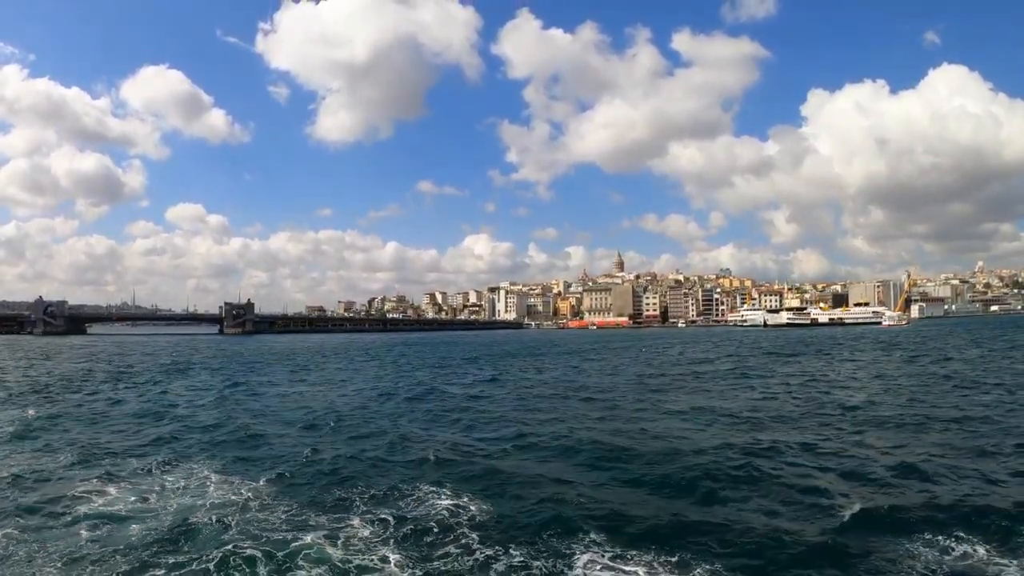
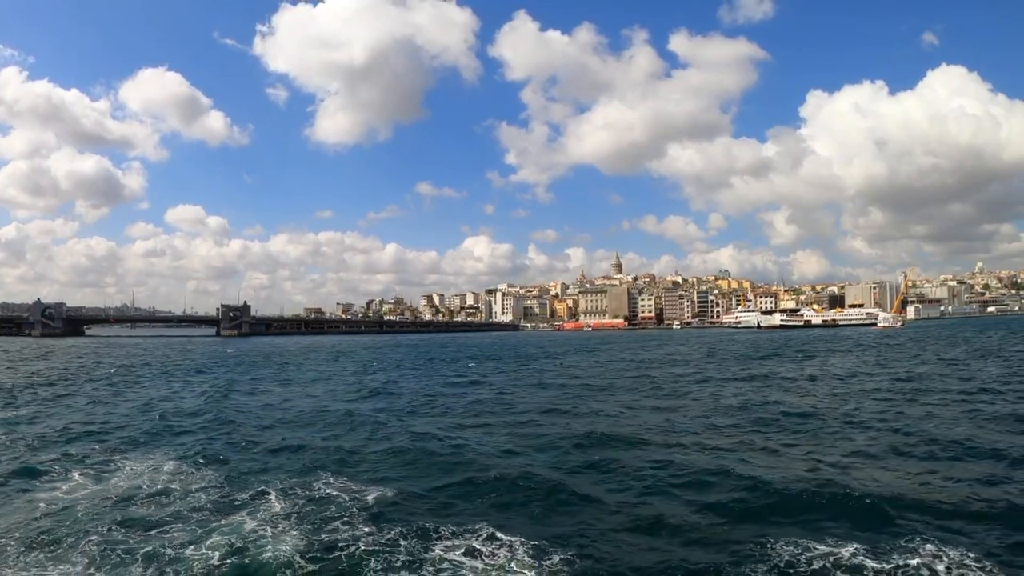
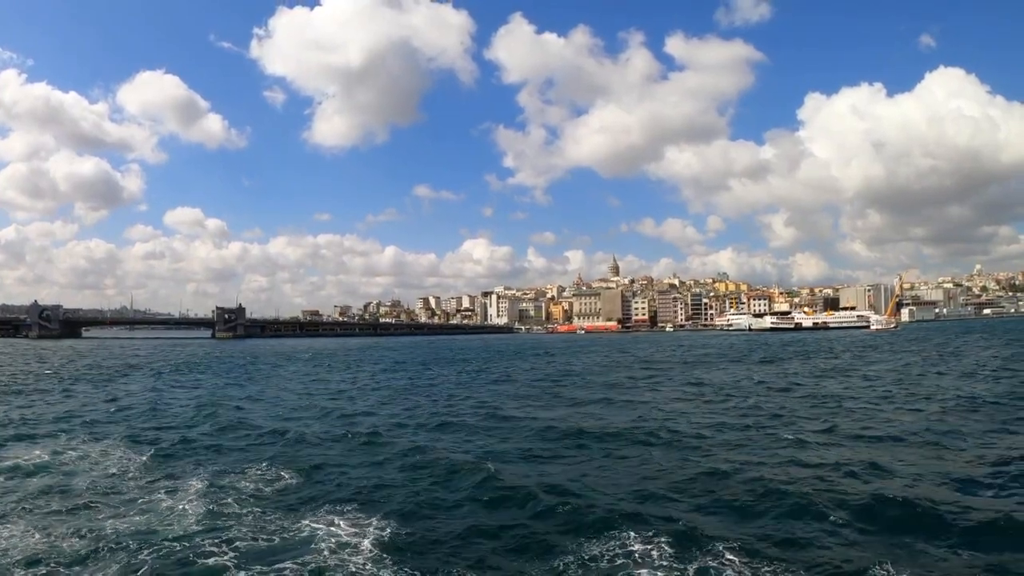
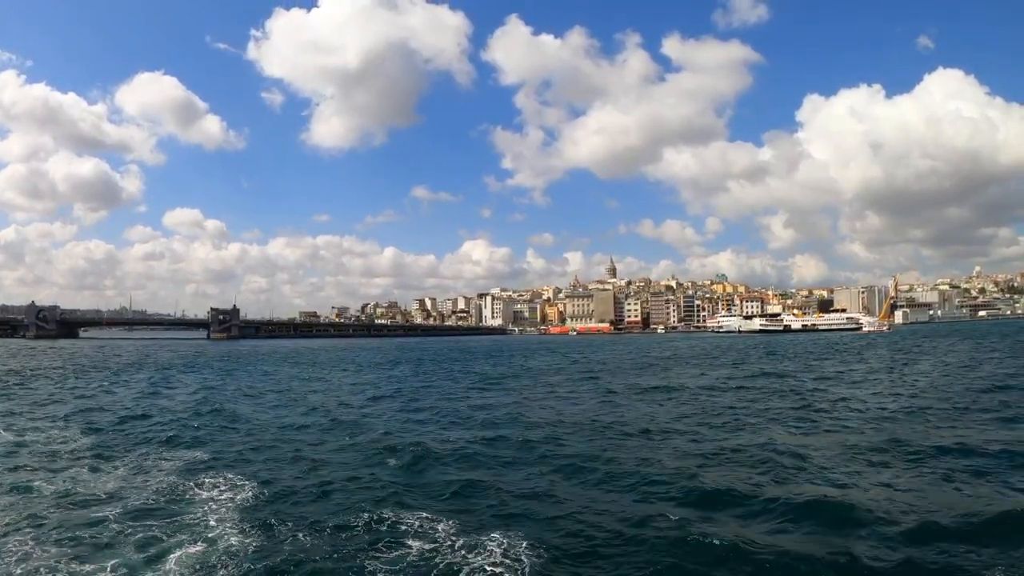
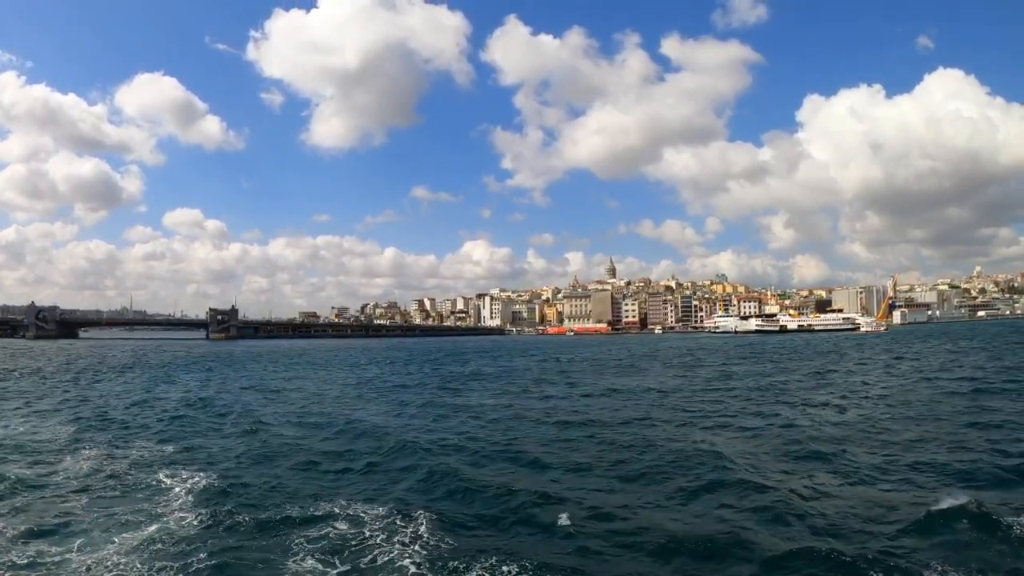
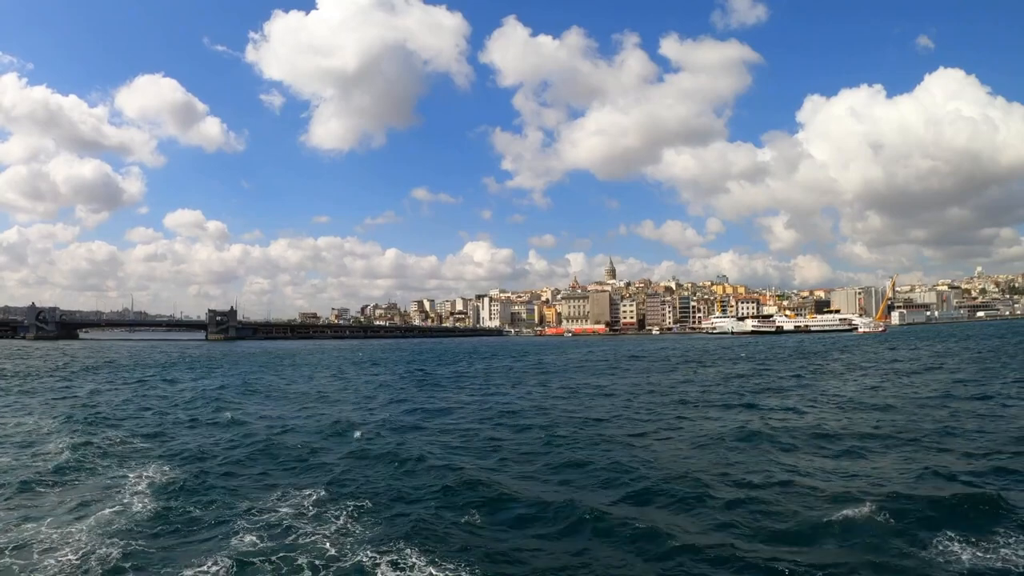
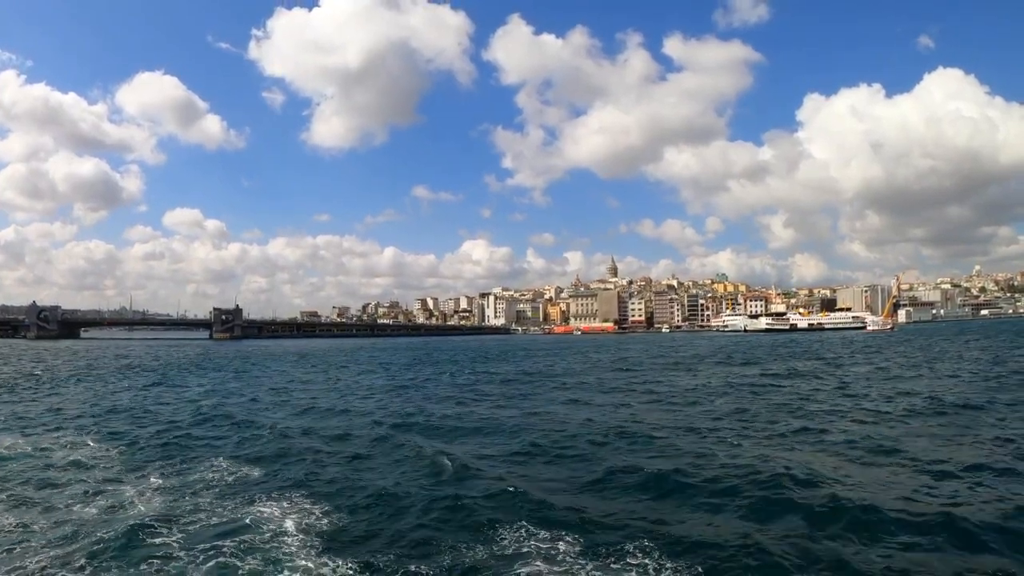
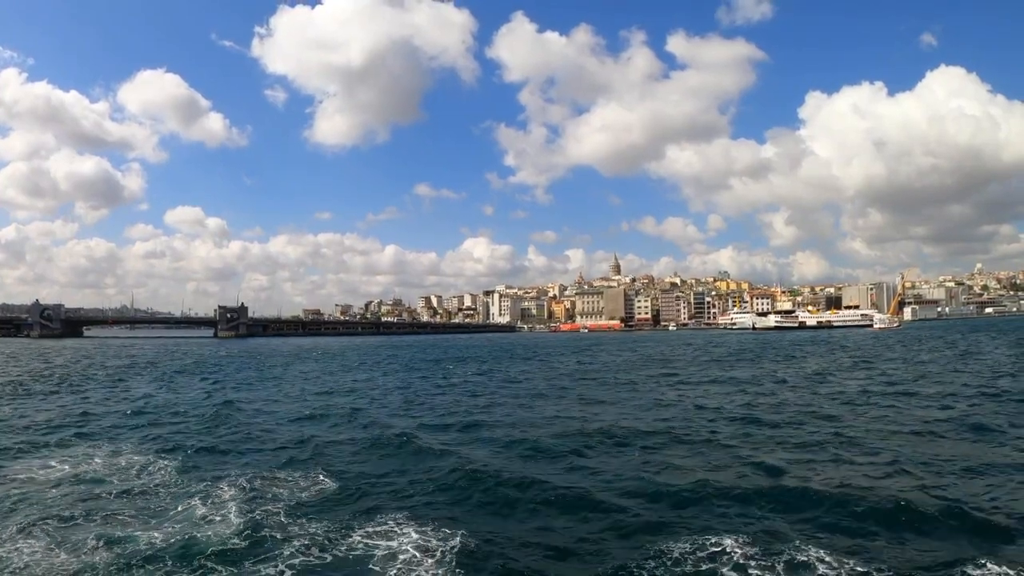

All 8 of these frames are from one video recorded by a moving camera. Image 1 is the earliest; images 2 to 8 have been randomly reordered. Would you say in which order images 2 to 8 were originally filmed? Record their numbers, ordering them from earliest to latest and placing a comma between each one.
2, 8, 3, 7, 4, 5, 6
